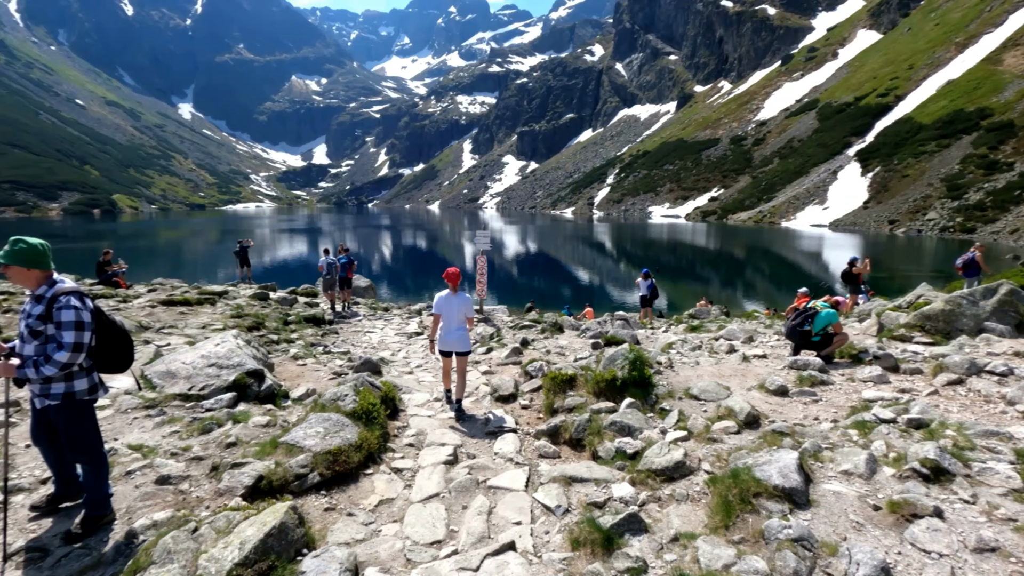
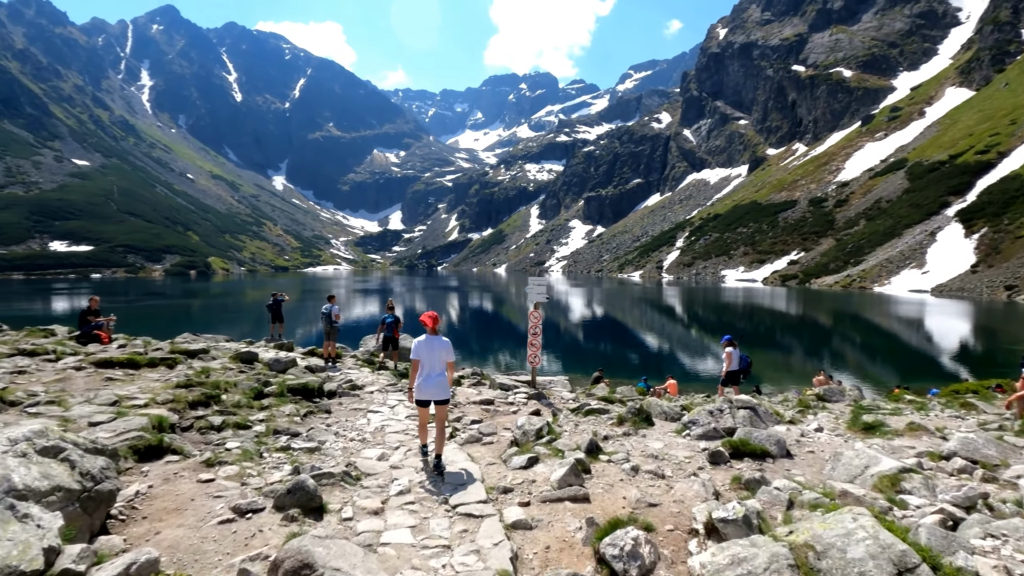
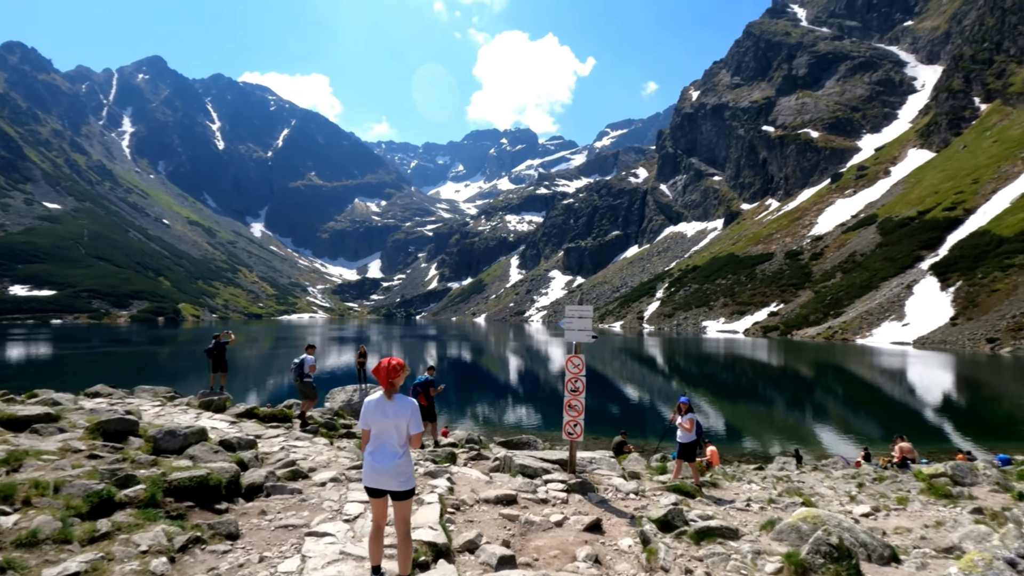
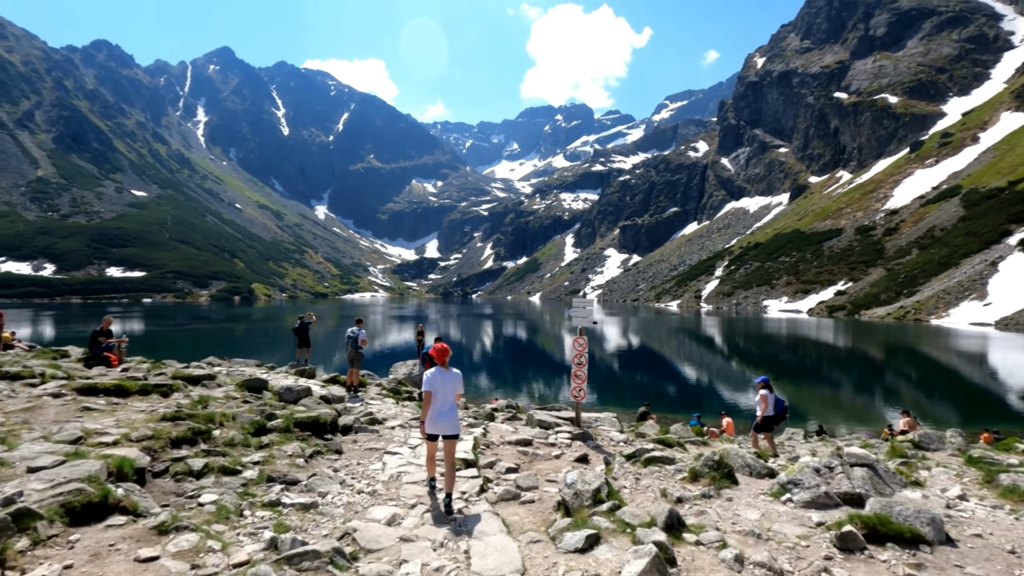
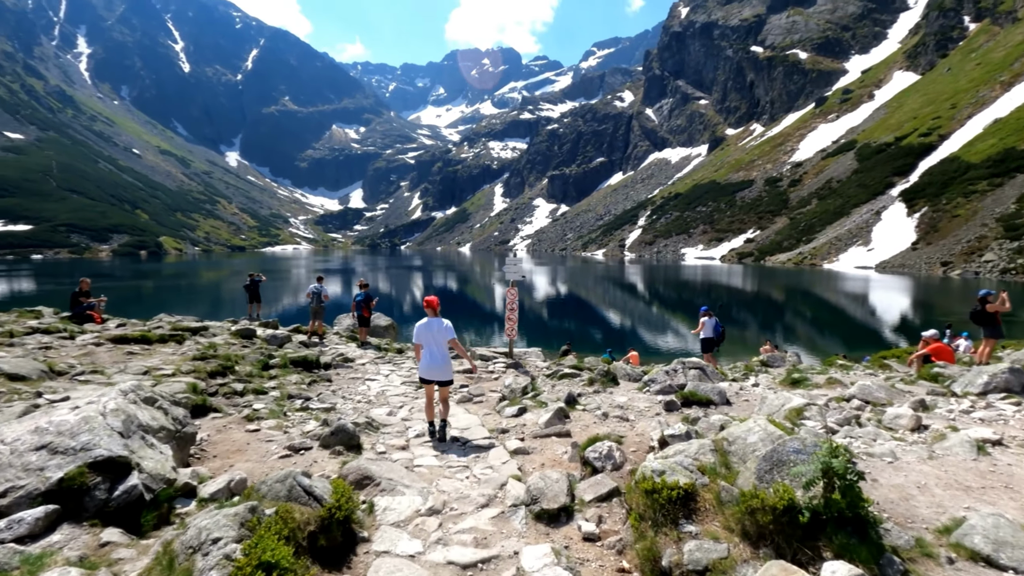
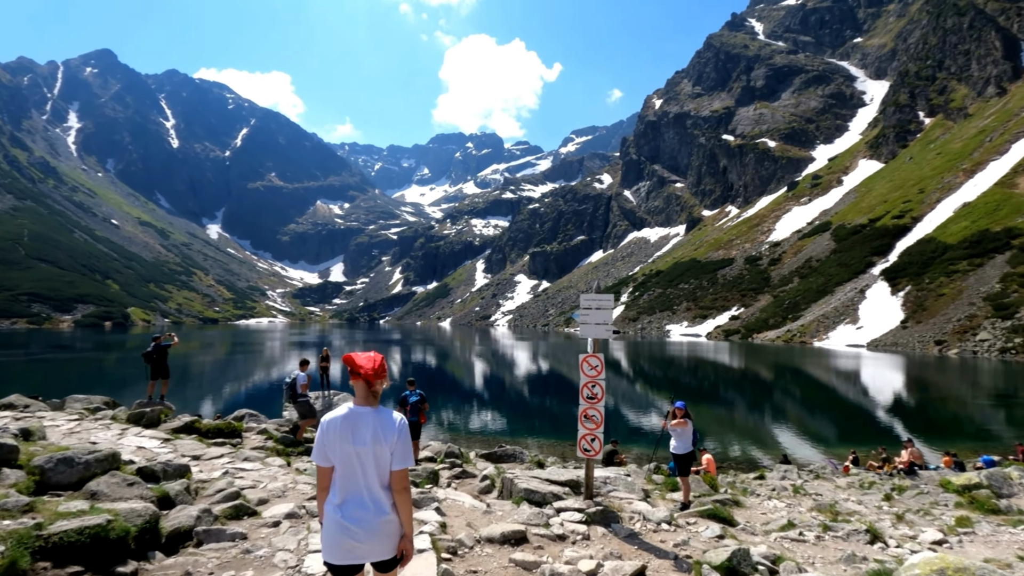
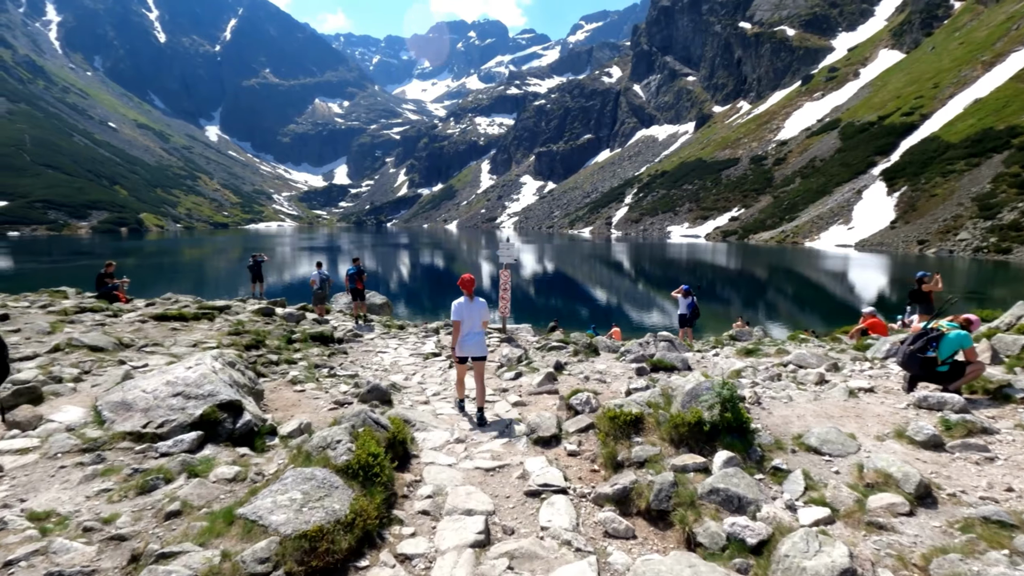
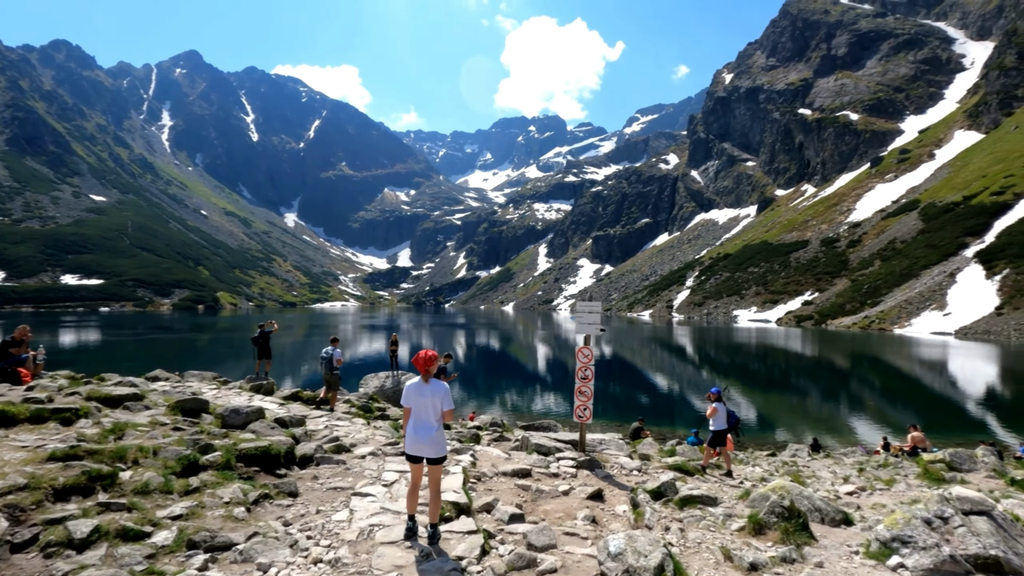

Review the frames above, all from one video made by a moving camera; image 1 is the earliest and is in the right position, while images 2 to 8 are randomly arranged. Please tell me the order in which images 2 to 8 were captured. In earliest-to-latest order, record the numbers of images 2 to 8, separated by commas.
7, 5, 2, 4, 8, 3, 6
